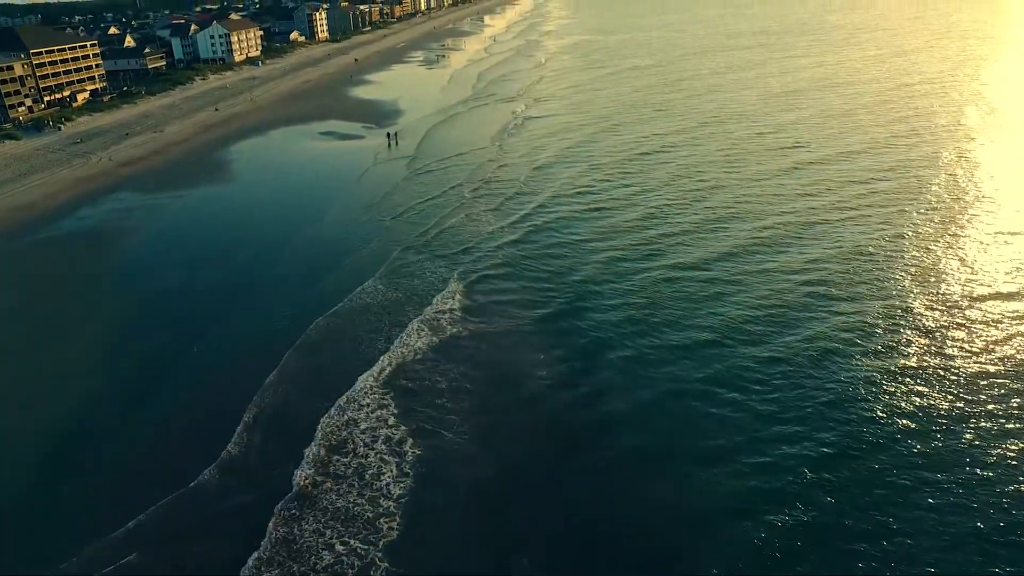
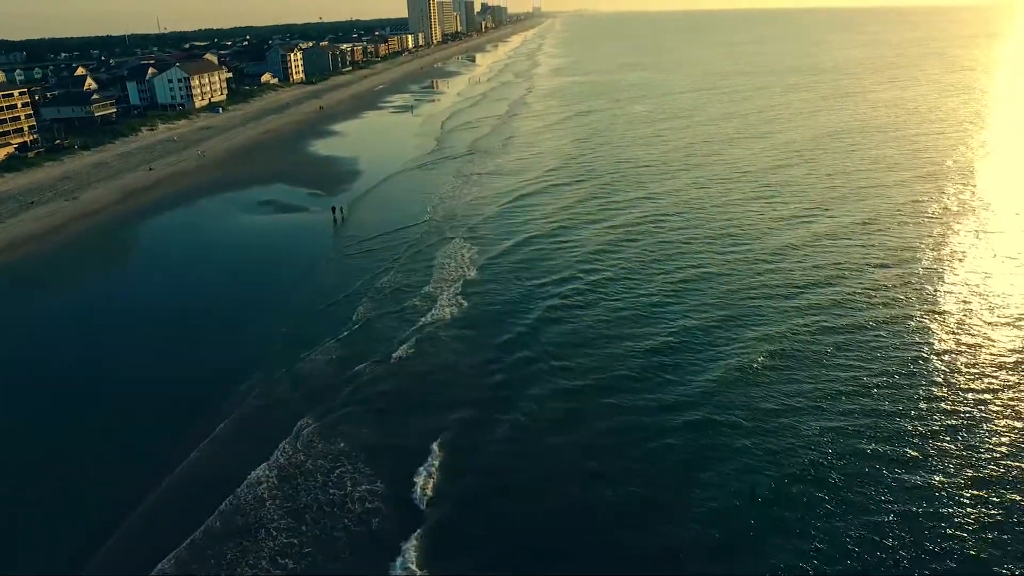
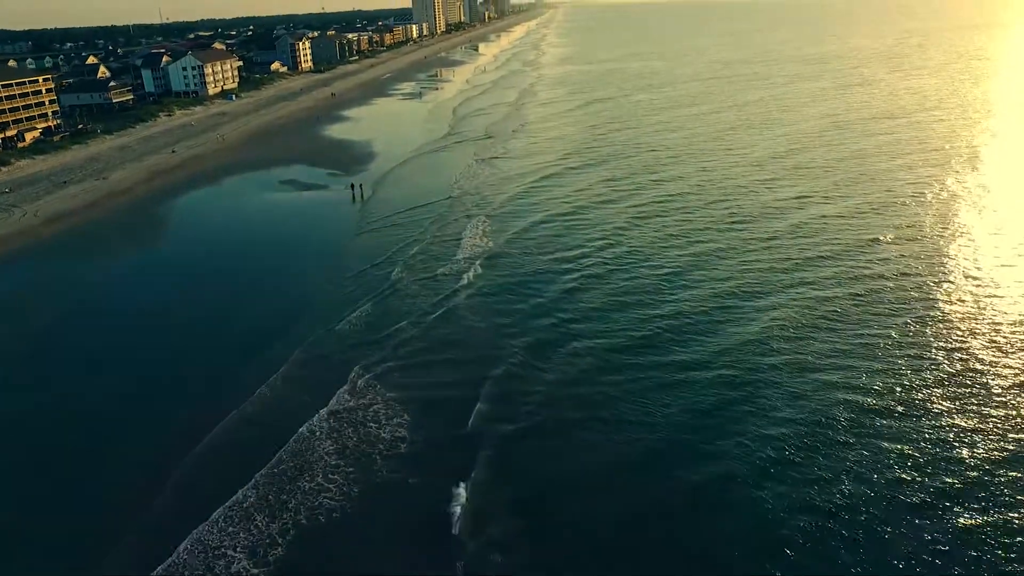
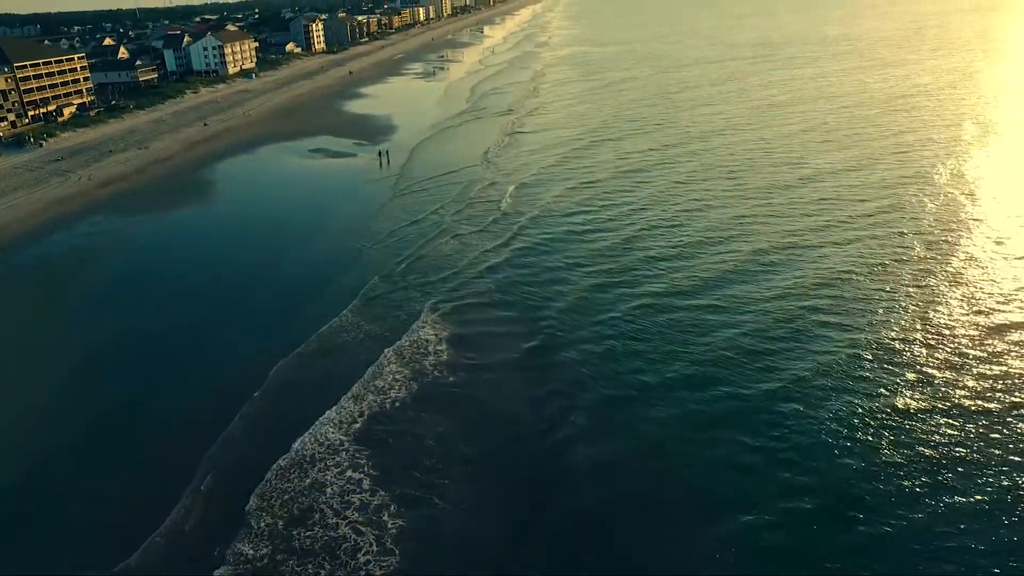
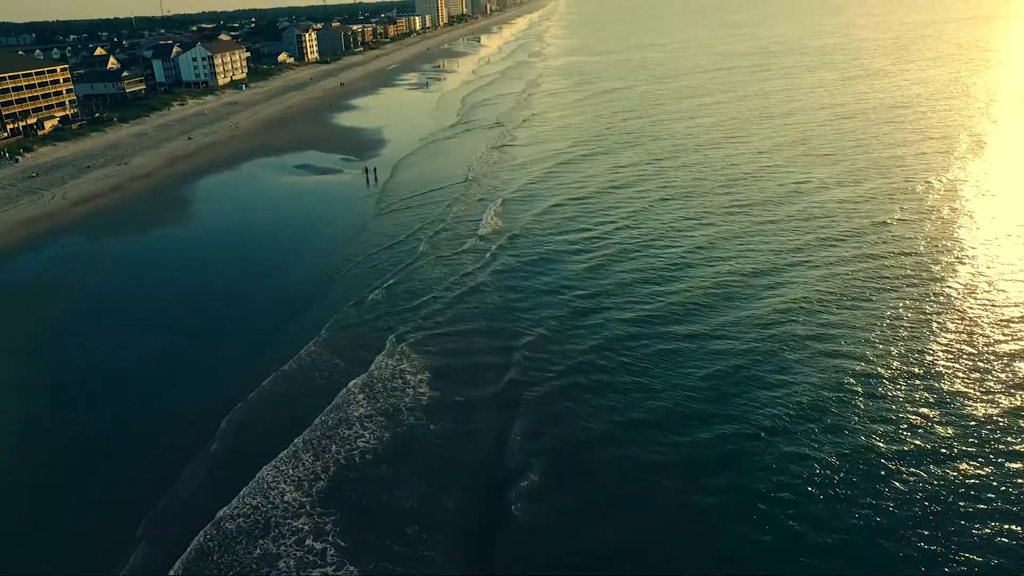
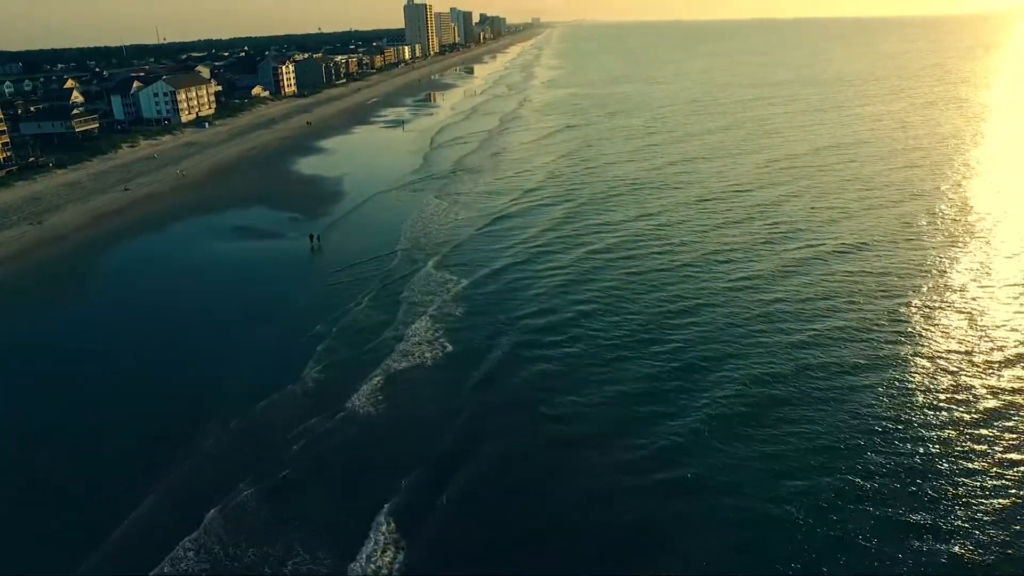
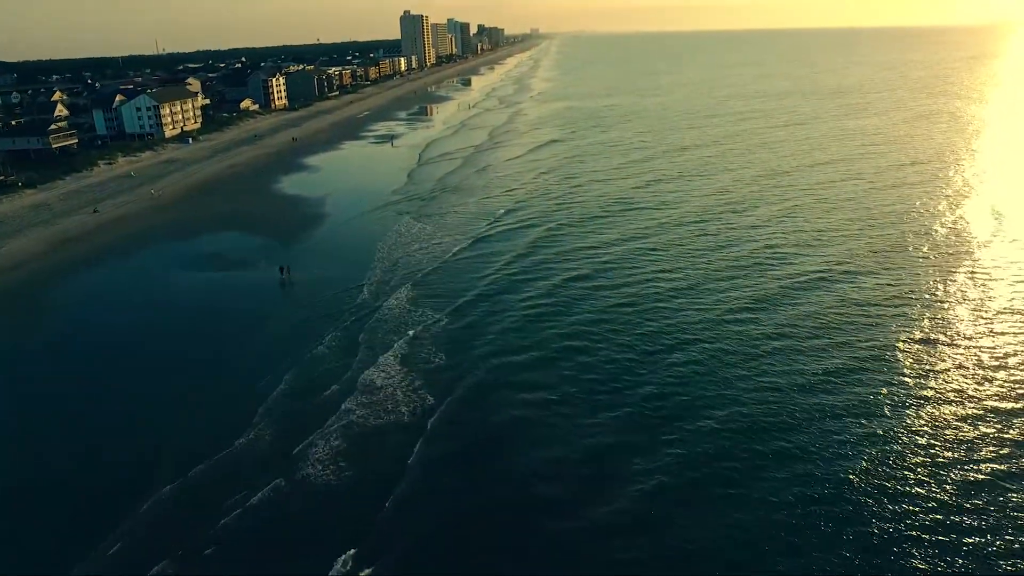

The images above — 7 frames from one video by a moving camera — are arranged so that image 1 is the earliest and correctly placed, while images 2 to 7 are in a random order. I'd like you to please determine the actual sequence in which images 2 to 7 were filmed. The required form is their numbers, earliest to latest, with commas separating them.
4, 5, 3, 2, 6, 7
